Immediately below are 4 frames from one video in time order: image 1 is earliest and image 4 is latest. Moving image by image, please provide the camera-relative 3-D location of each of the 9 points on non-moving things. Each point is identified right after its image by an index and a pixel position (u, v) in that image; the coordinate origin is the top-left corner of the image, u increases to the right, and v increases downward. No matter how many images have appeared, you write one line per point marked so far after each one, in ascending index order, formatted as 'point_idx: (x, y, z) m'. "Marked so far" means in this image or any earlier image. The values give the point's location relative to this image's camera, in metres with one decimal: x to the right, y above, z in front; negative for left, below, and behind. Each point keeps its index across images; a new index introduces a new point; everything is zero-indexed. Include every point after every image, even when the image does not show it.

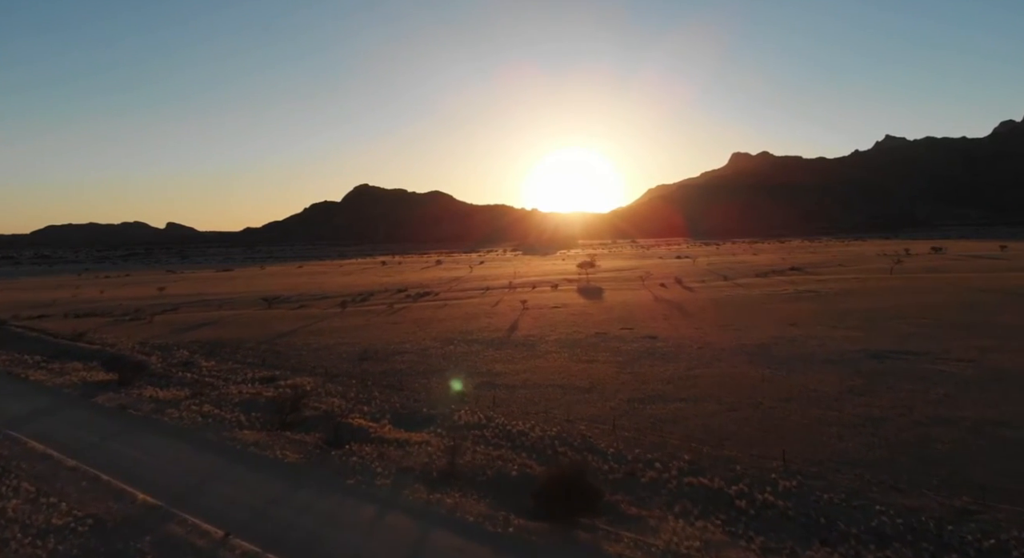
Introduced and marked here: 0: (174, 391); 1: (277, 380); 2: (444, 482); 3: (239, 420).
0: (-11.2, -3.7, +18.9) m
1: (-8.2, -3.5, +19.9) m
2: (-1.4, -4.0, +11.3) m
3: (-7.5, -3.9, +15.7) m
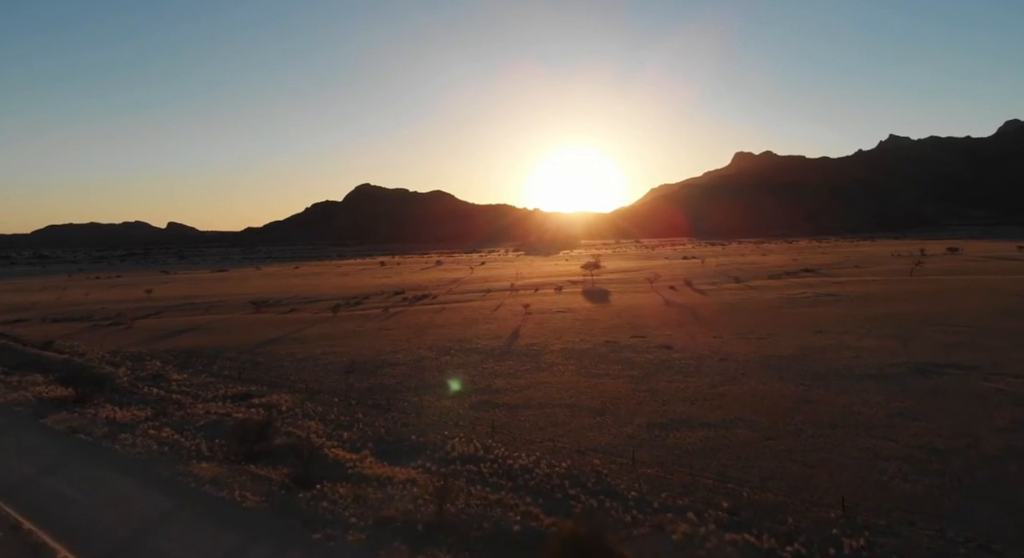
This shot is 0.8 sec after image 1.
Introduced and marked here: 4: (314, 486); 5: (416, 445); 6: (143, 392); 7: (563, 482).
0: (-11.2, -3.9, +16.9) m
1: (-8.1, -3.7, +17.8) m
2: (-1.3, -4.2, +9.2) m
3: (-7.5, -4.1, +13.7) m
4: (-3.9, -4.1, +11.4) m
5: (-2.2, -3.9, +13.3) m
6: (-12.2, -3.7, +18.9) m
7: (+1.0, -3.9, +11.1) m
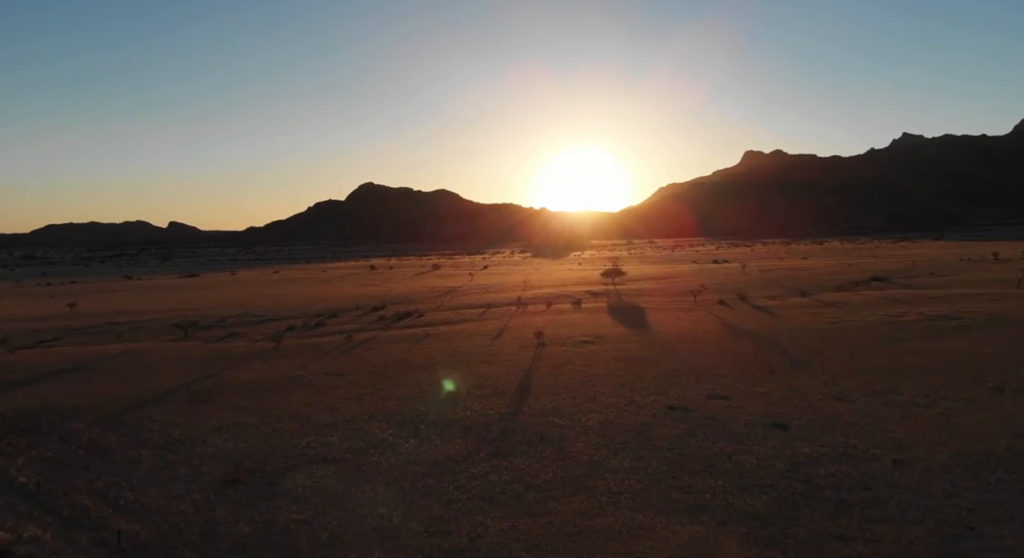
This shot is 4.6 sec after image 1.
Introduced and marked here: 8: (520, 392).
0: (-11.0, -4.7, +8.0) m
1: (-8.0, -4.5, +8.8) m
2: (-1.3, -5.0, +0.2) m
3: (-7.4, -4.9, +4.7) m
4: (-3.9, -4.9, +2.4) m
5: (-2.1, -4.7, +4.3) m
6: (-12.0, -4.5, +10.0) m
7: (+1.1, -4.7, +2.1) m
8: (+0.3, -3.4, +17.1) m
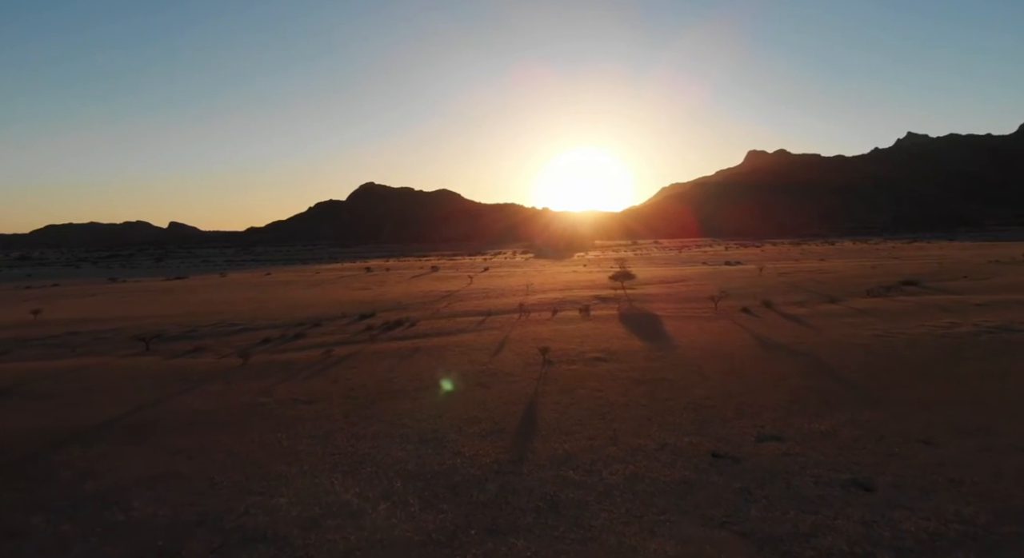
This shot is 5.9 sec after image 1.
0: (-11.0, -5.0, +4.9) m
1: (-8.0, -4.8, +5.7) m
2: (-1.3, -5.3, -2.9) m
3: (-7.4, -5.1, +1.6) m
4: (-3.9, -5.2, -0.7) m
5: (-2.2, -4.9, +1.2) m
6: (-12.0, -4.8, +6.9) m
7: (+1.0, -5.0, -1.1) m
8: (+0.3, -3.7, +13.9) m
